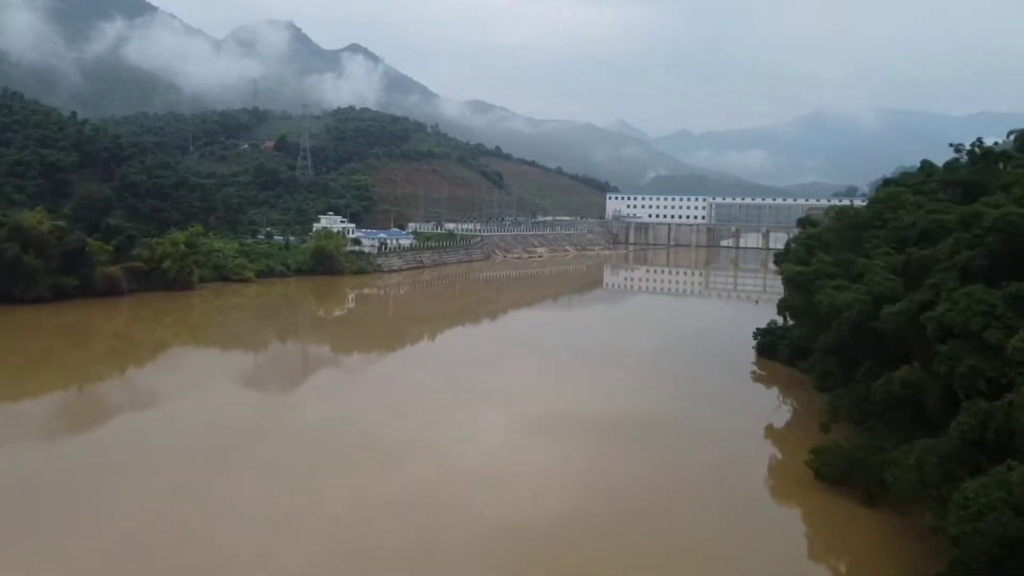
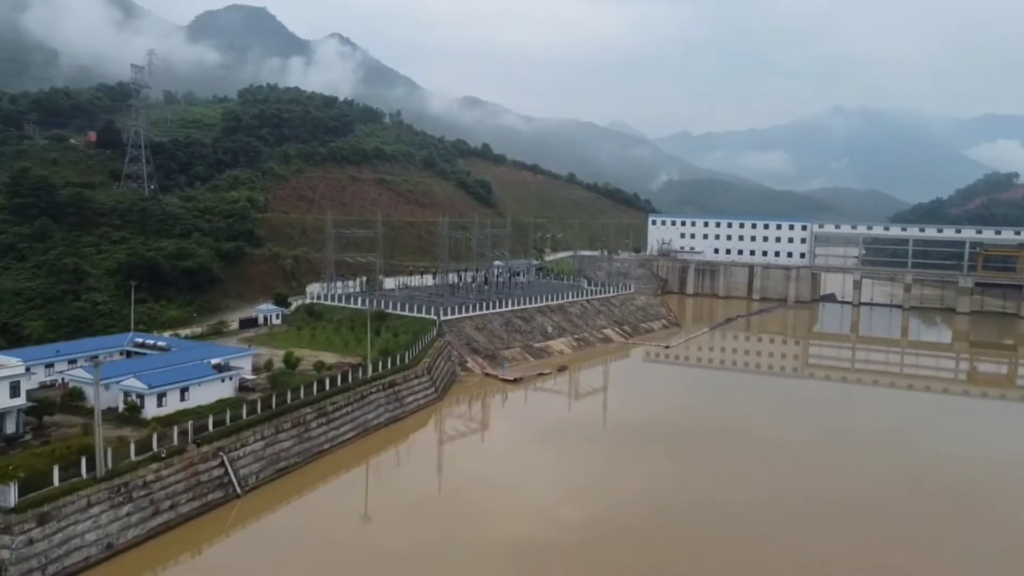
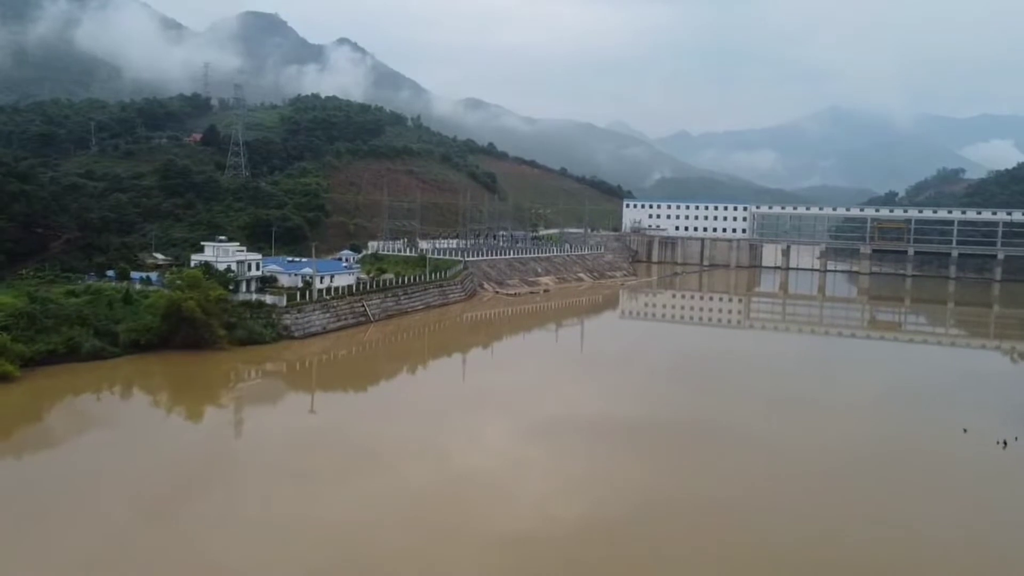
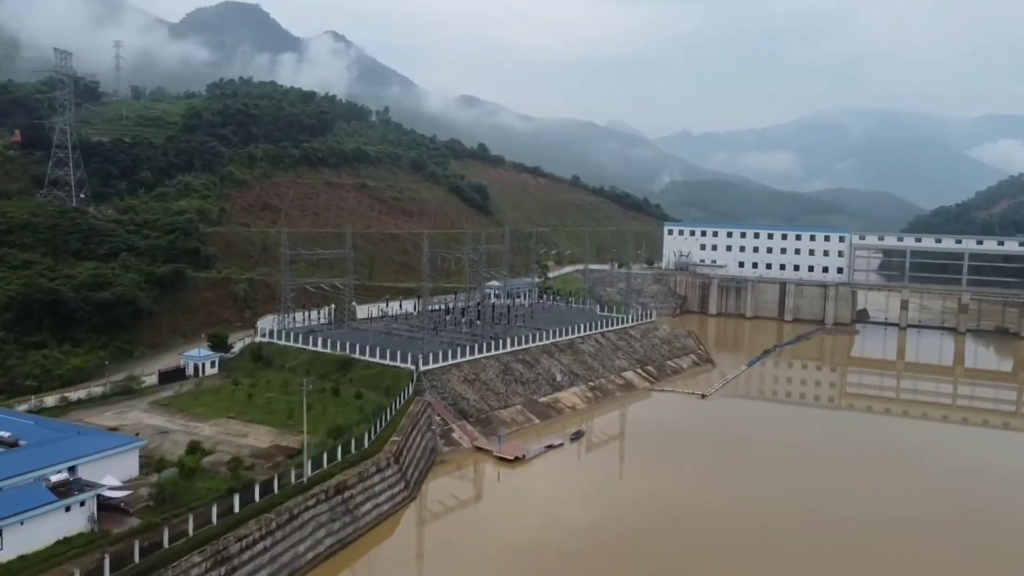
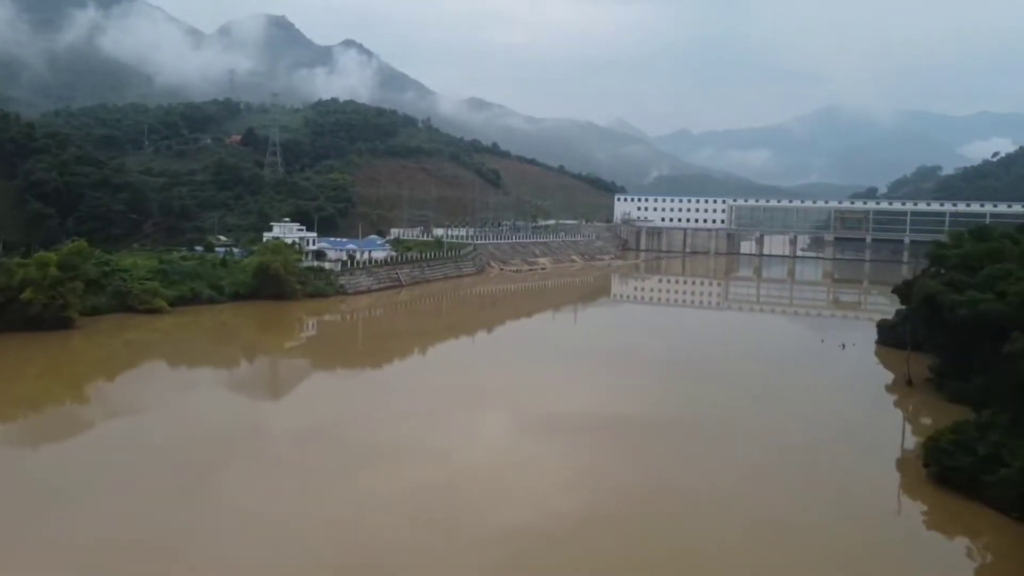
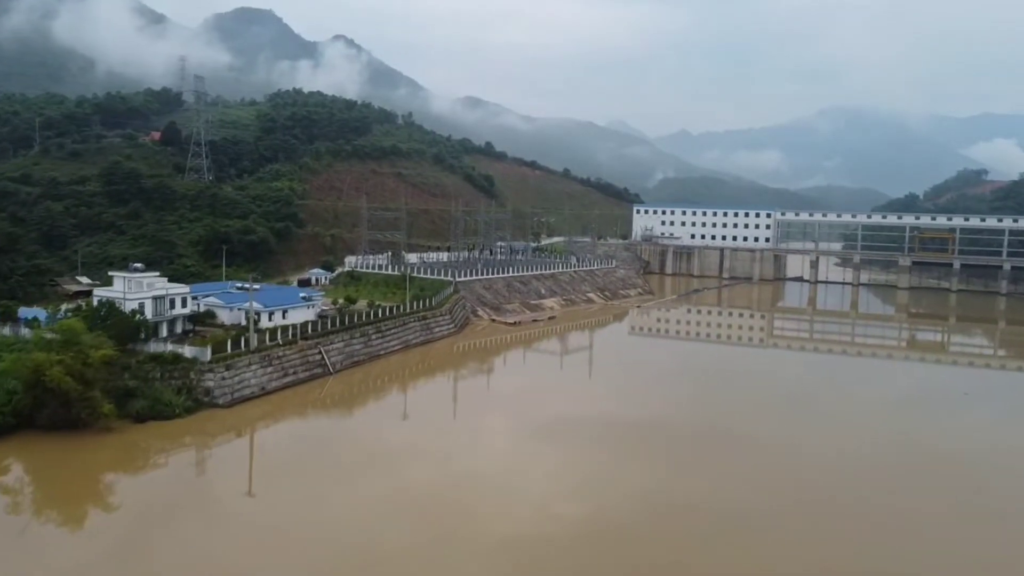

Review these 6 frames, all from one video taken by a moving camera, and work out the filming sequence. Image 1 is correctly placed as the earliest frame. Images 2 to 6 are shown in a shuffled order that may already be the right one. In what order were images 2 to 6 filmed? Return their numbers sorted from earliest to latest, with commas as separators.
5, 3, 6, 2, 4
